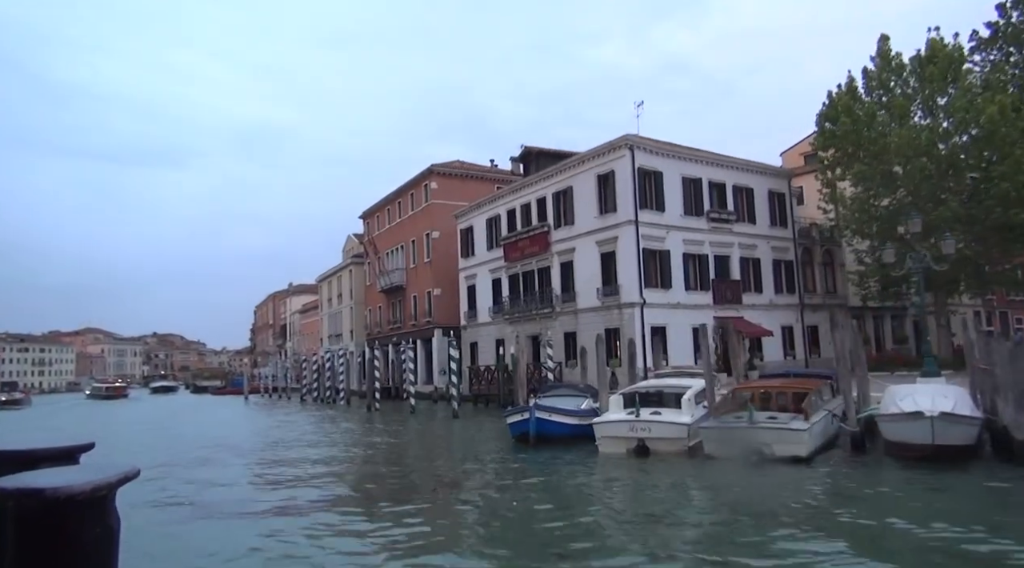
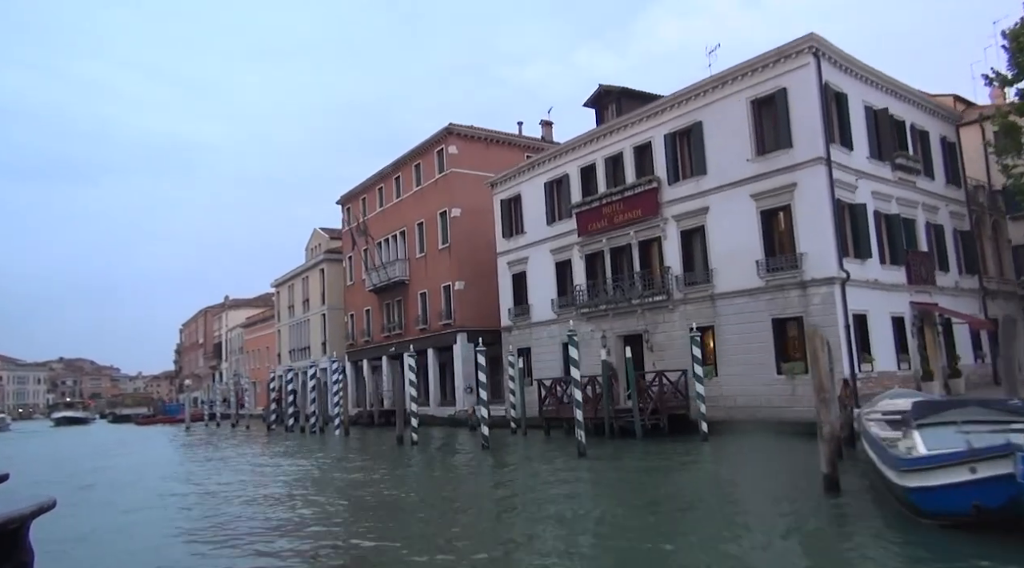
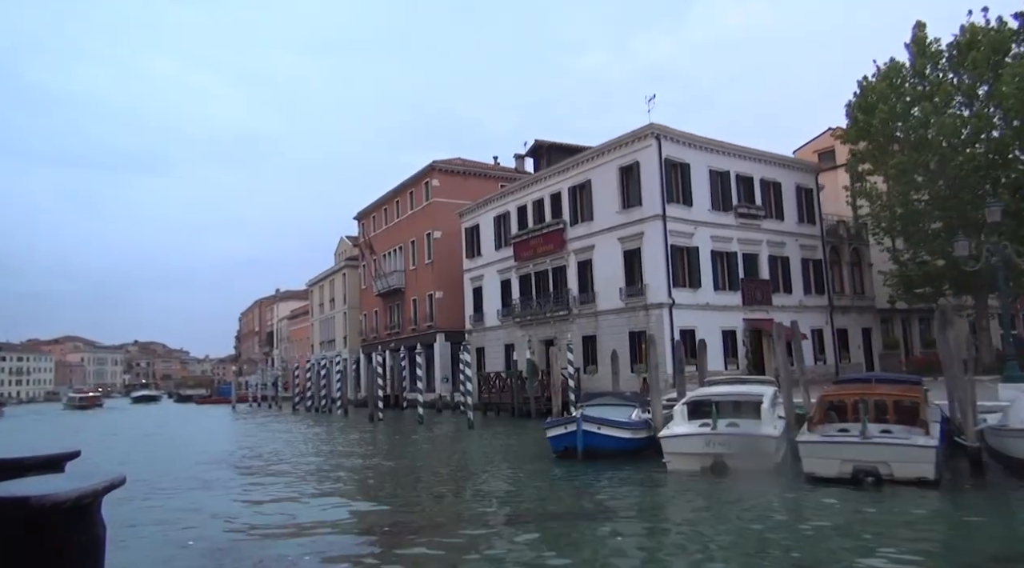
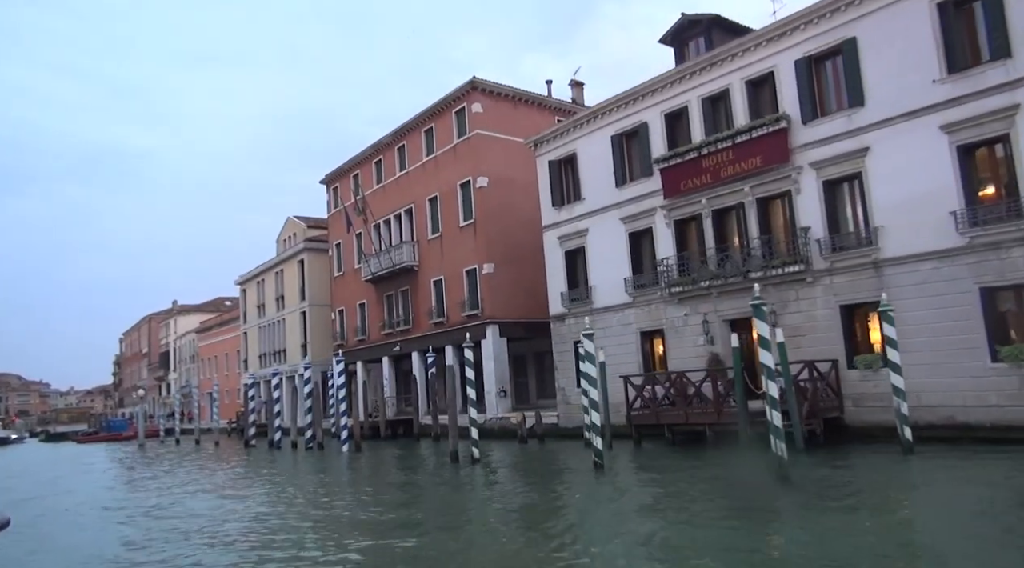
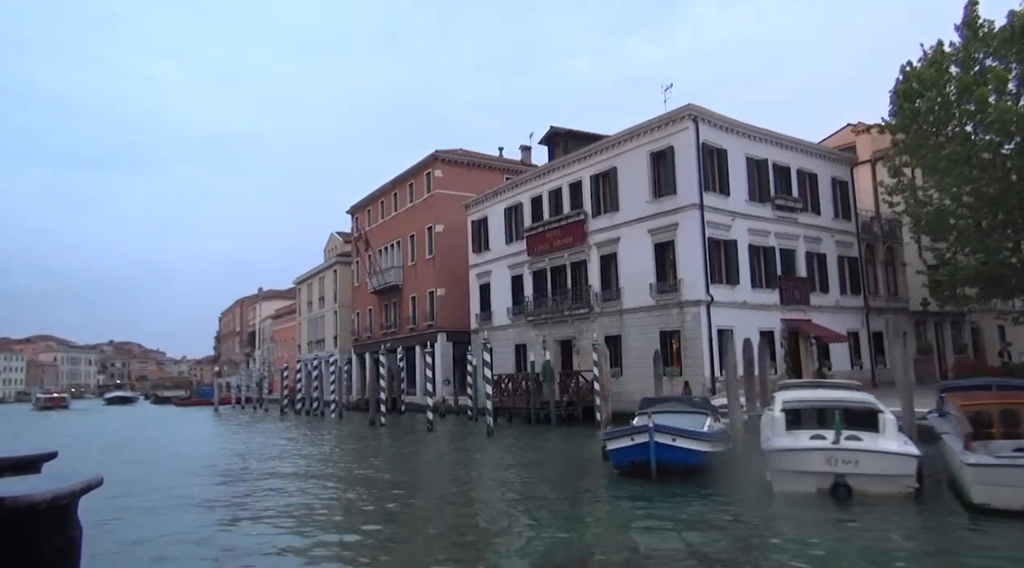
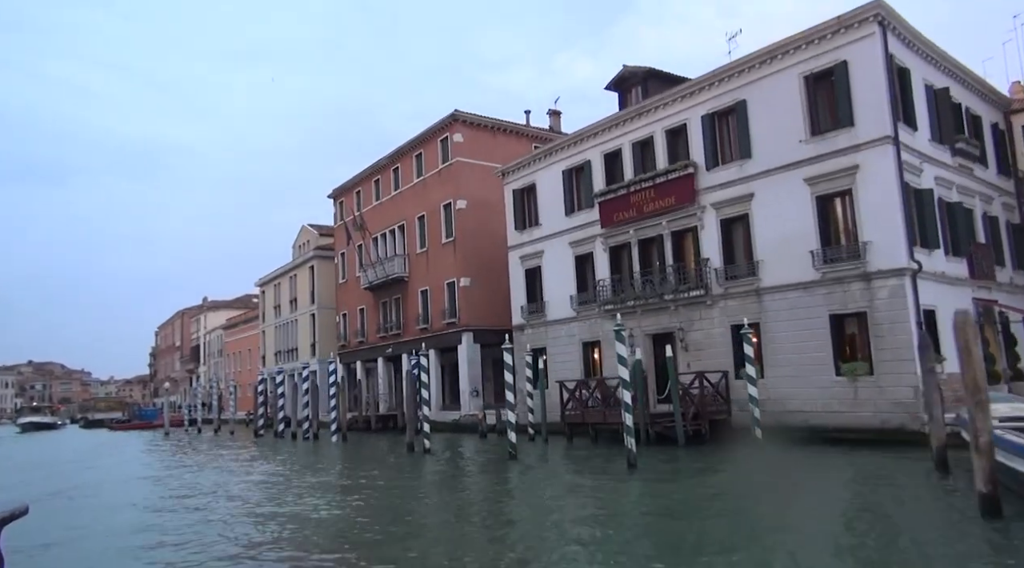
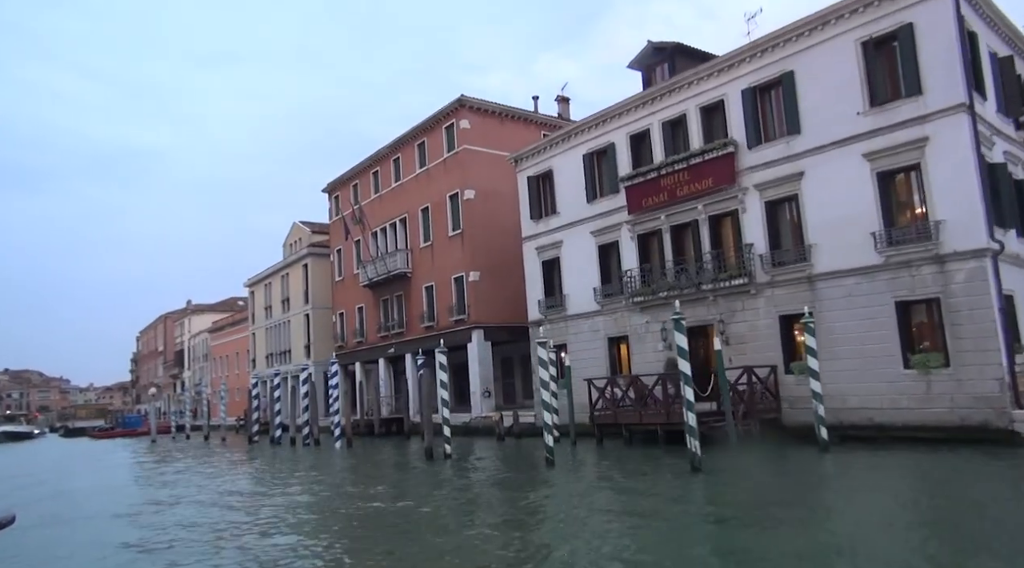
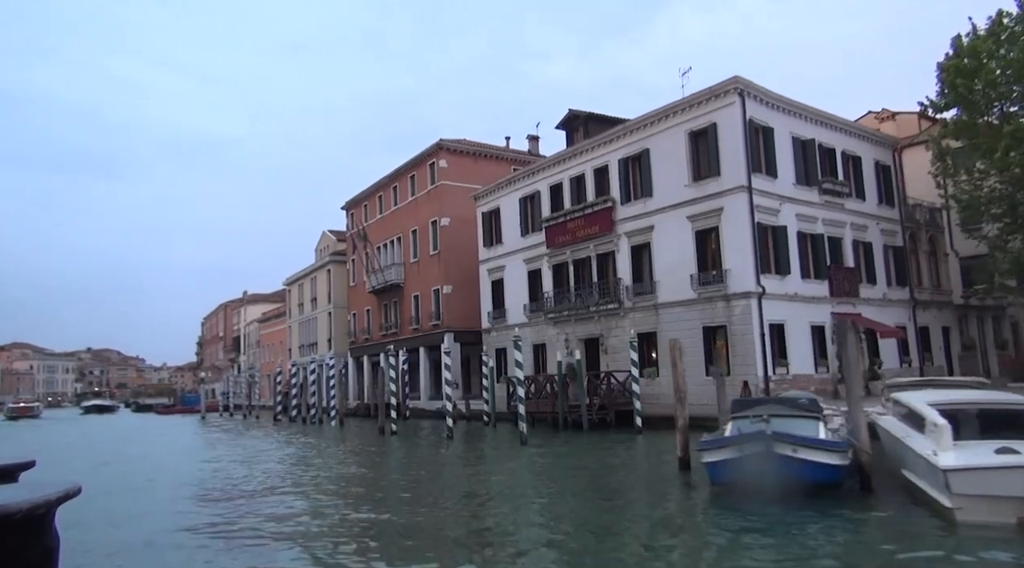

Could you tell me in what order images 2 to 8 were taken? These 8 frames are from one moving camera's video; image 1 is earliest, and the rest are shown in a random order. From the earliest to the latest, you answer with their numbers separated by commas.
3, 5, 8, 2, 6, 7, 4
